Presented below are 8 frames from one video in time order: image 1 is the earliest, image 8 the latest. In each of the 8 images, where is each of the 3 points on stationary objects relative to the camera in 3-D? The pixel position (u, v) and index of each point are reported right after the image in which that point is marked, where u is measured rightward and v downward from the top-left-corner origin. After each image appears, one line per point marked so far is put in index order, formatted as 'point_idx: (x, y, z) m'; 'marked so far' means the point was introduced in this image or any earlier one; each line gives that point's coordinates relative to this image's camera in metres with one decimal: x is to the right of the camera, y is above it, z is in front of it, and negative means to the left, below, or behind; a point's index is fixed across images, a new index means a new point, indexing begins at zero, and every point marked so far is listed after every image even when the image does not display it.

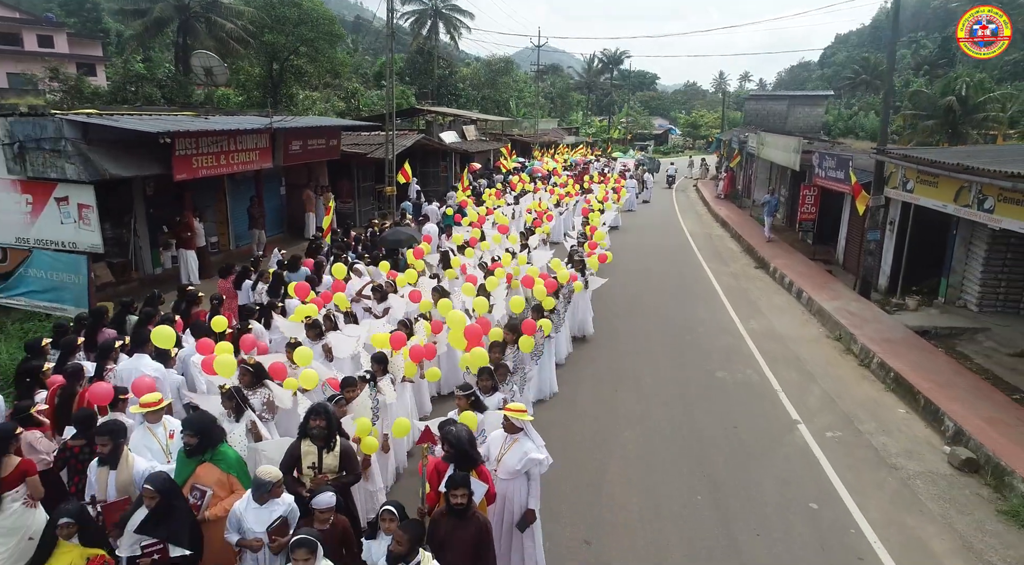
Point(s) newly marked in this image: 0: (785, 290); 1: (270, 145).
0: (+5.7, -0.1, +14.3) m
1: (-5.0, +2.9, +14.1) m
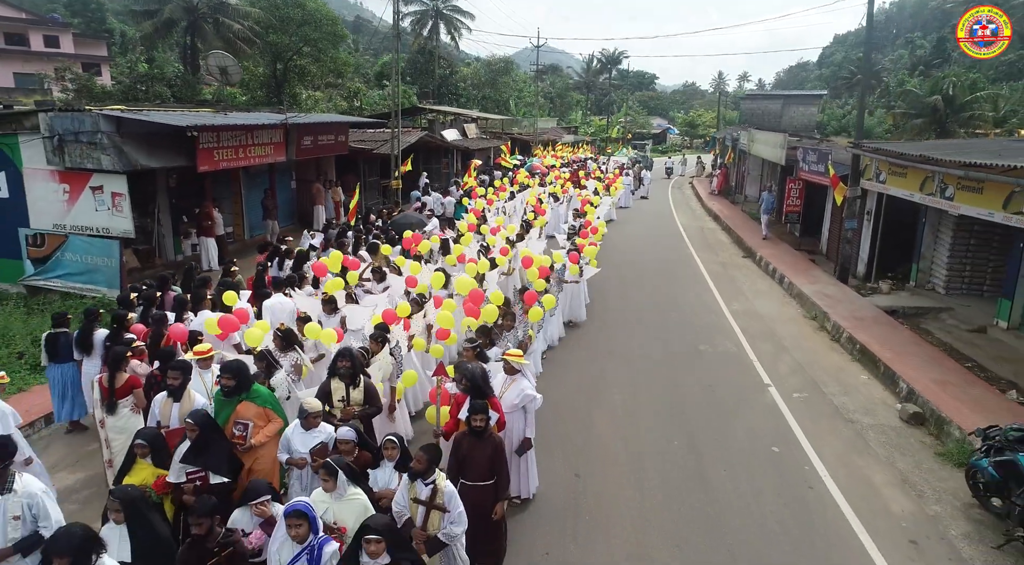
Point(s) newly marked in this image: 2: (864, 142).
0: (+5.7, +0.2, +15.2) m
1: (-5.0, +3.2, +14.9) m
2: (+6.8, +2.7, +13.0) m
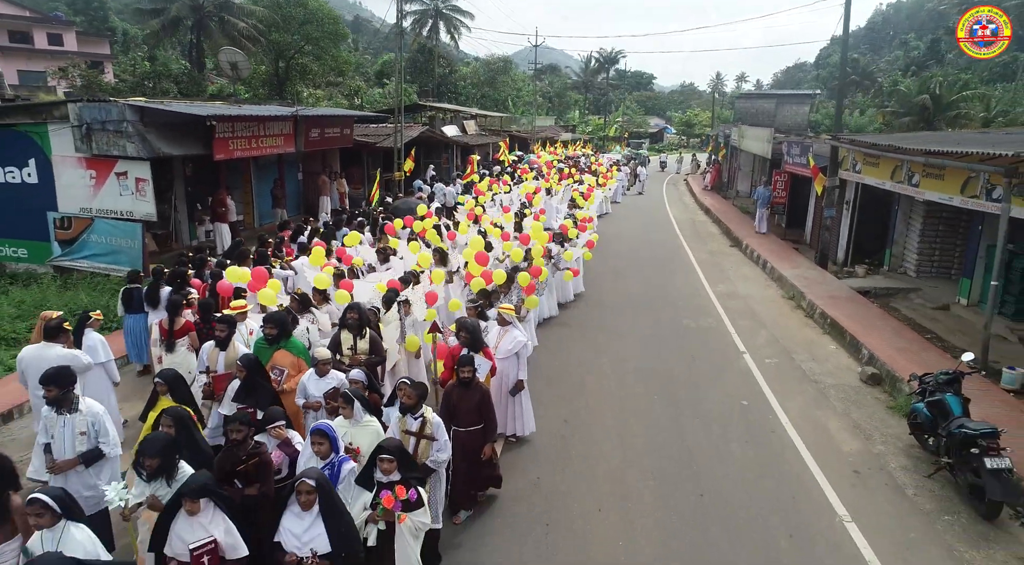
0: (+5.7, +0.5, +16.0) m
1: (-5.1, +3.5, +15.7) m
2: (+6.7, +3.0, +13.8) m
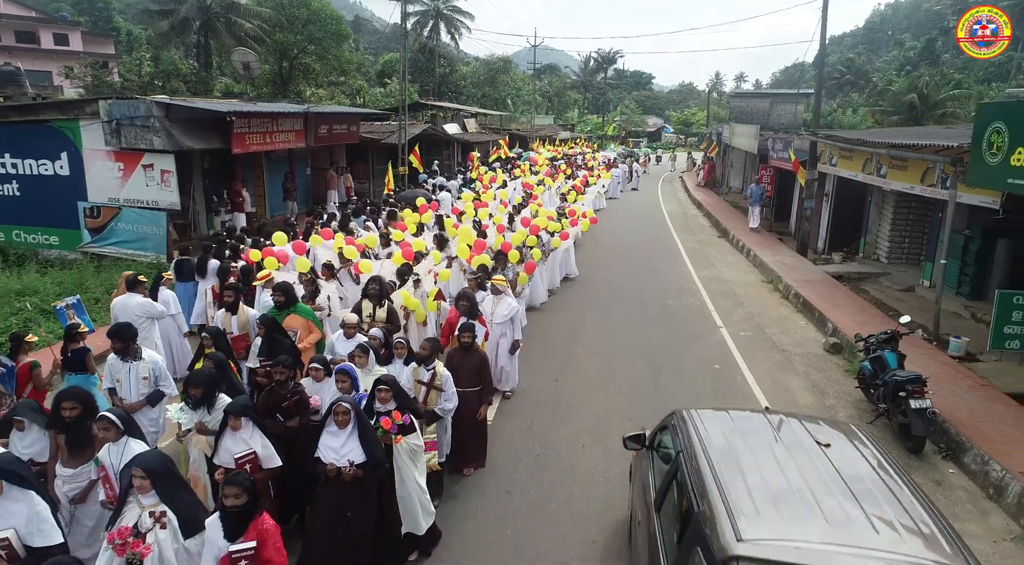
0: (+5.6, +0.8, +16.9) m
1: (-5.1, +3.8, +16.6) m
2: (+6.7, +3.3, +14.7) m
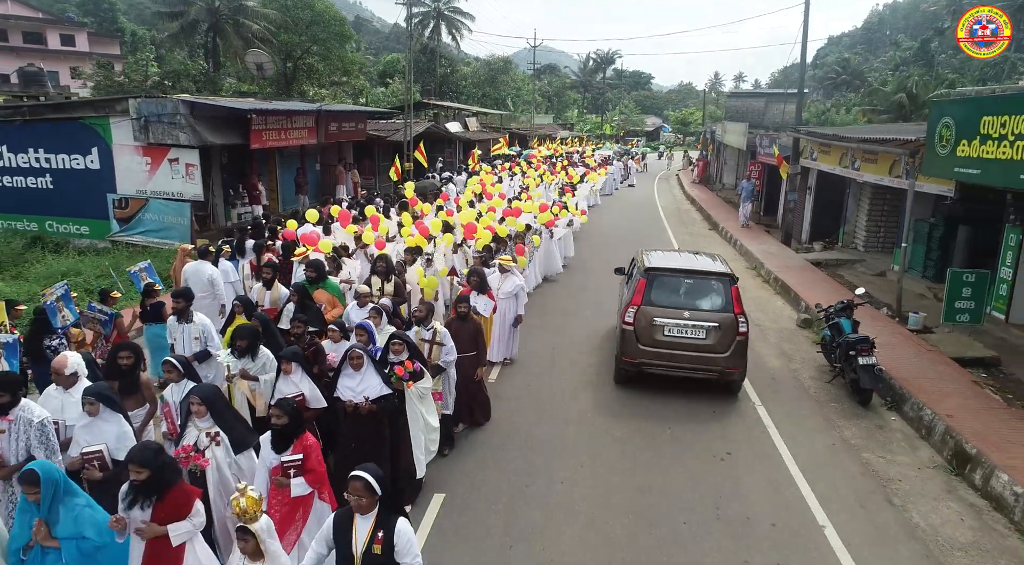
0: (+5.7, +1.1, +17.8) m
1: (-5.1, +4.1, +17.5) m
2: (+6.7, +3.6, +15.7) m
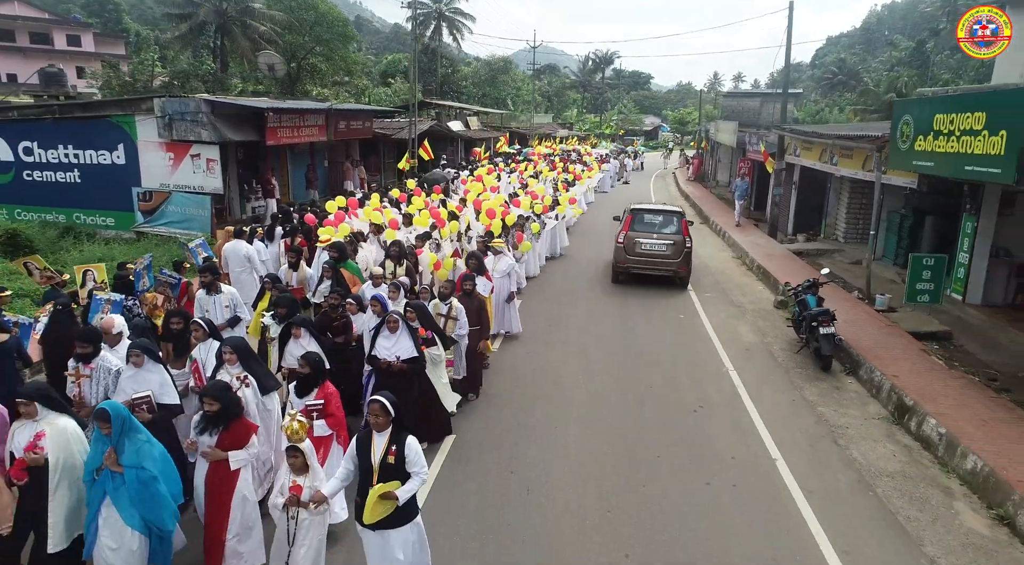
0: (+5.7, +1.3, +18.7) m
1: (-5.1, +4.3, +18.4) m
2: (+6.7, +3.9, +16.6) m
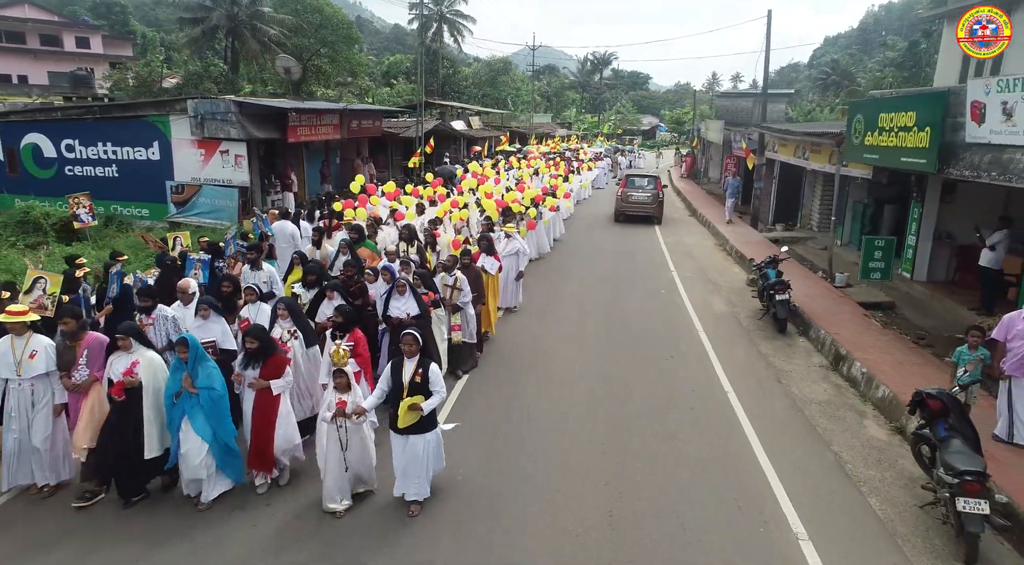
0: (+5.7, +1.7, +20.1) m
1: (-5.1, +4.7, +19.8) m
2: (+6.7, +4.2, +18.0) m
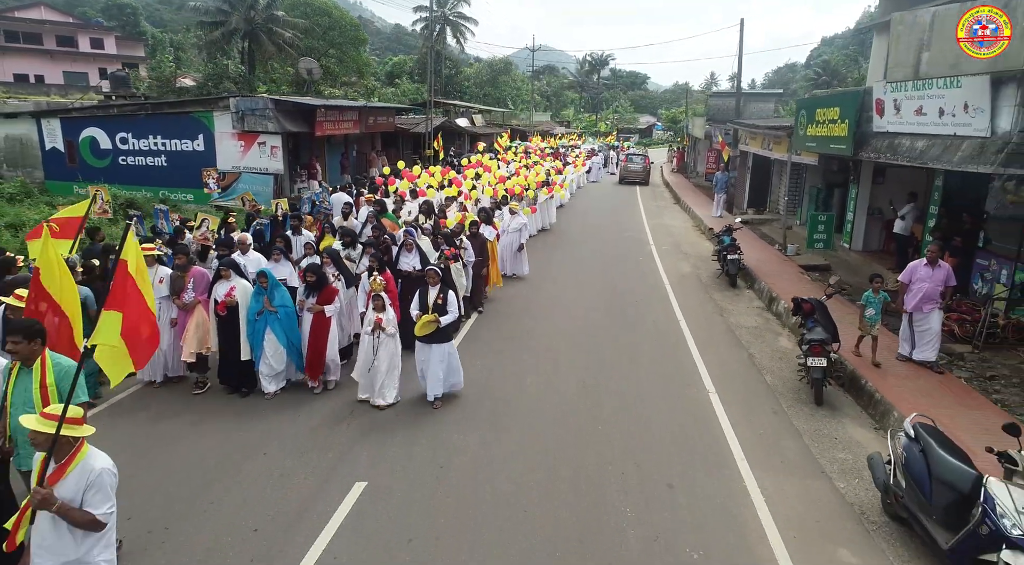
0: (+5.7, +2.3, +22.3) m
1: (-5.0, +5.3, +22.1) m
2: (+6.8, +4.9, +20.2) m
